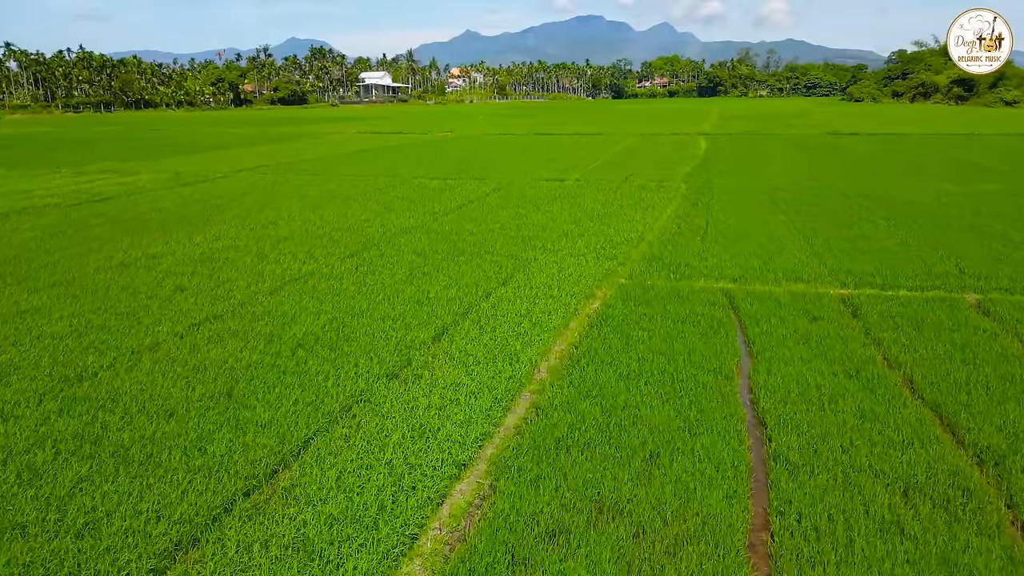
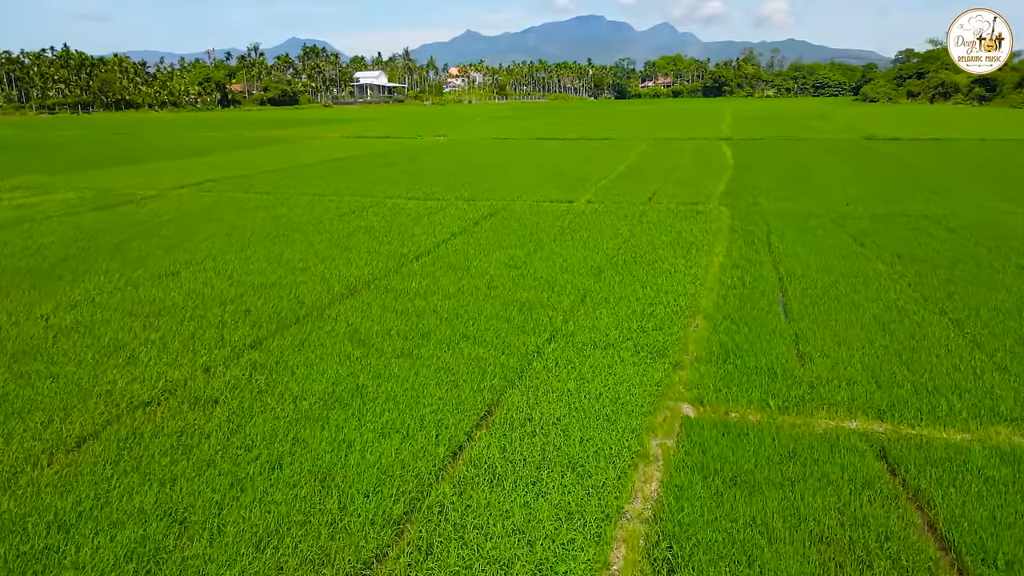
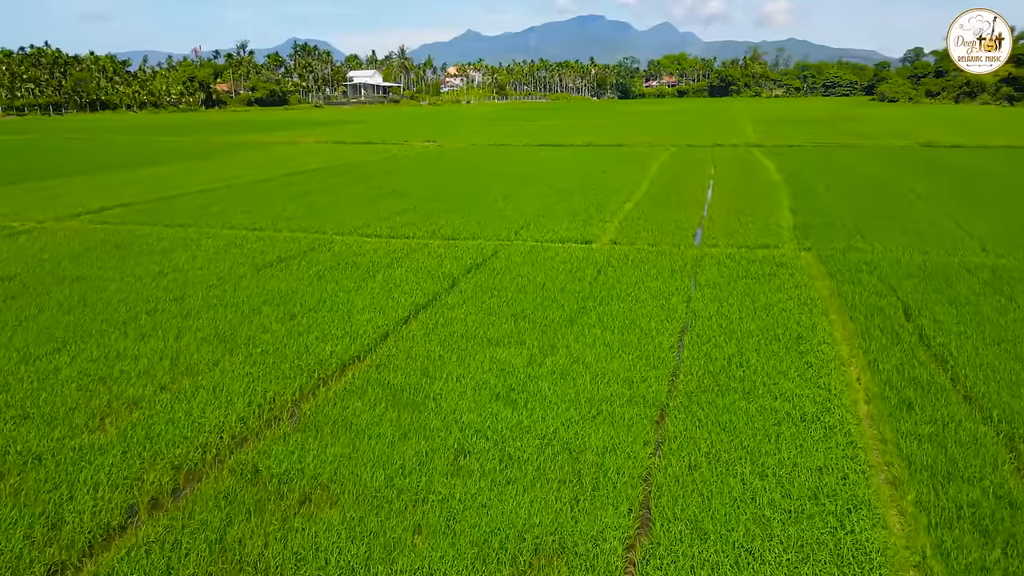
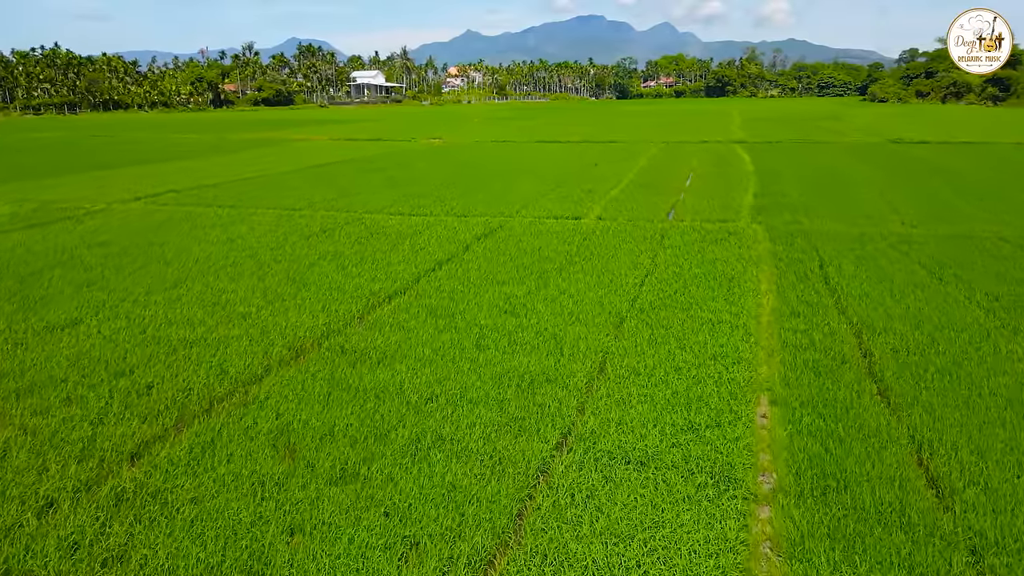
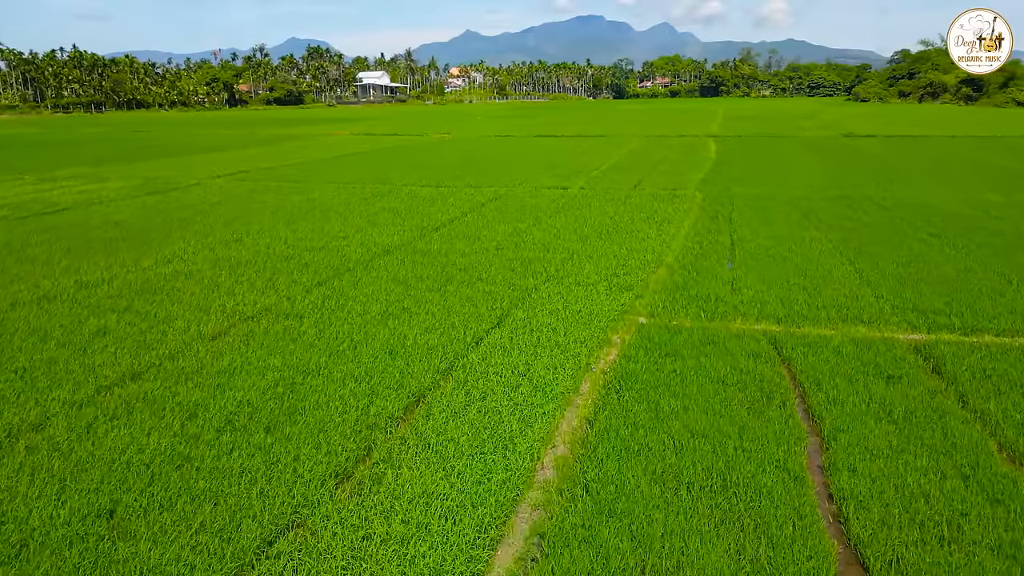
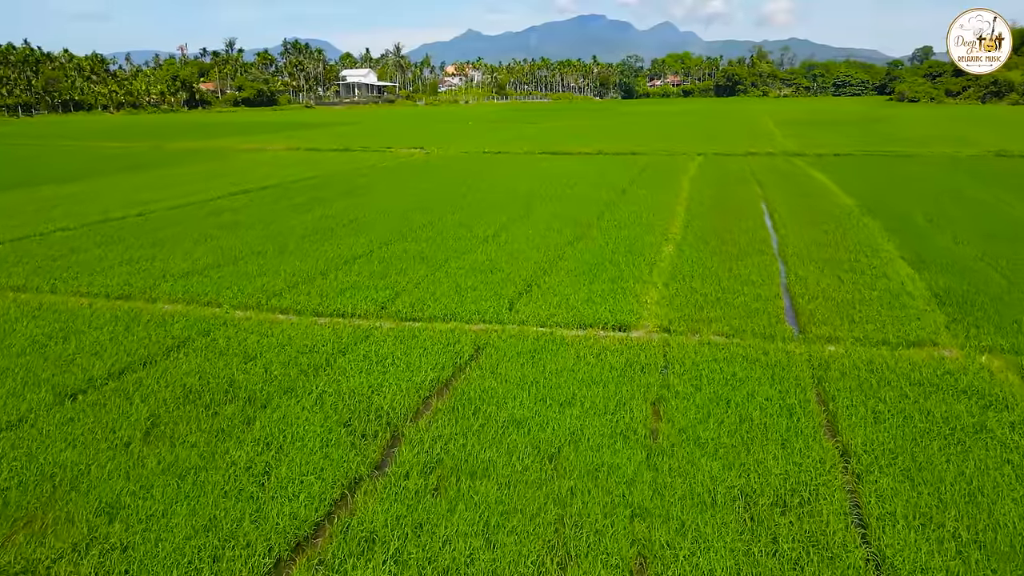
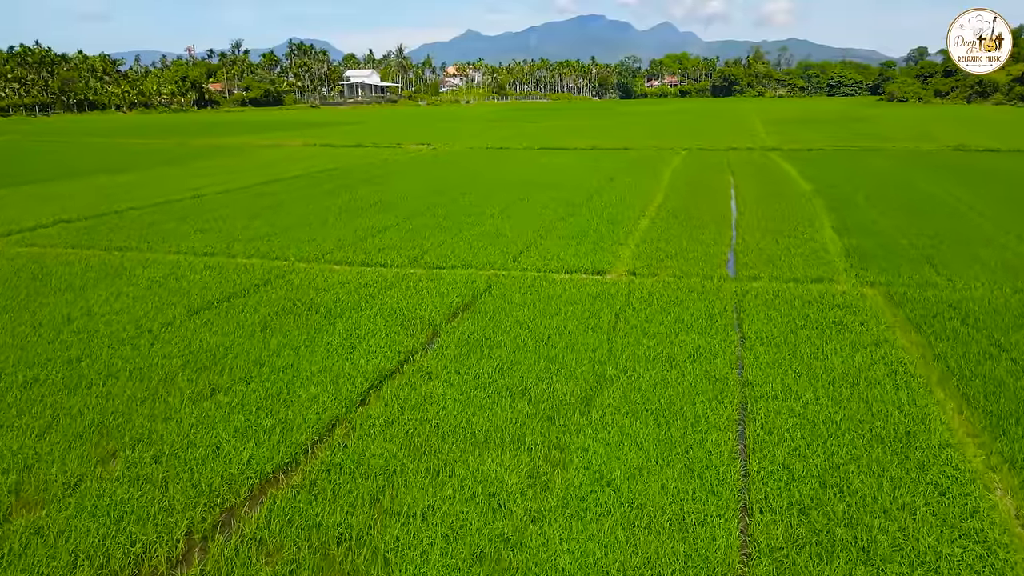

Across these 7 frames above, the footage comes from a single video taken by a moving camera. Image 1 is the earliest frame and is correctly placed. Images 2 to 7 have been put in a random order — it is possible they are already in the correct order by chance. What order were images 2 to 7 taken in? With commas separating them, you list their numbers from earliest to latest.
5, 2, 4, 3, 7, 6
